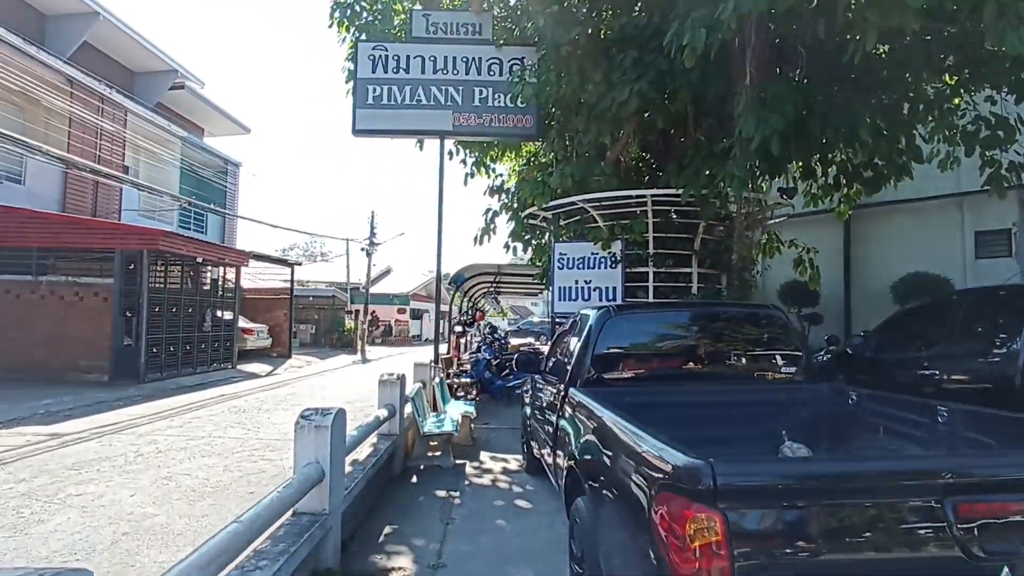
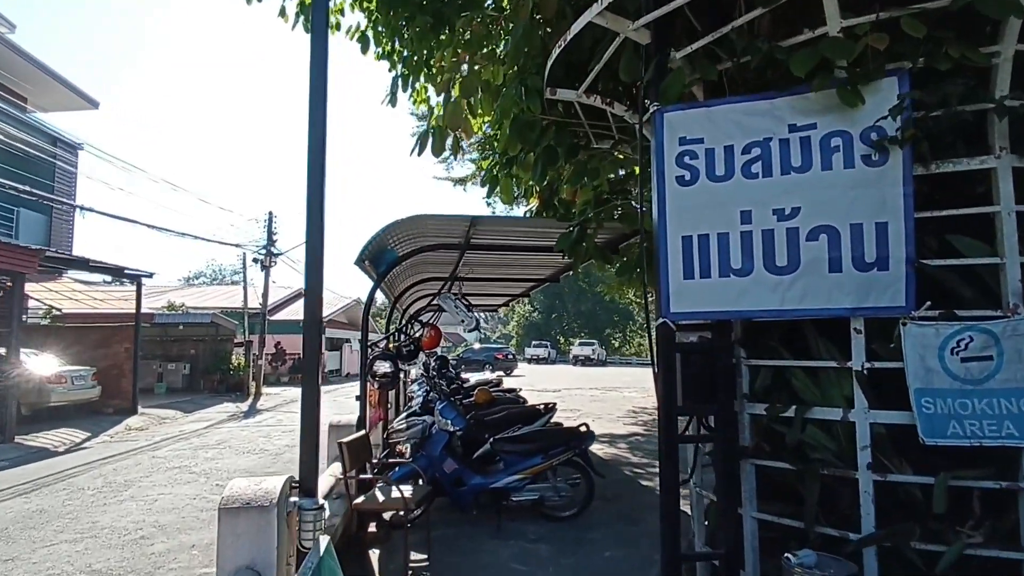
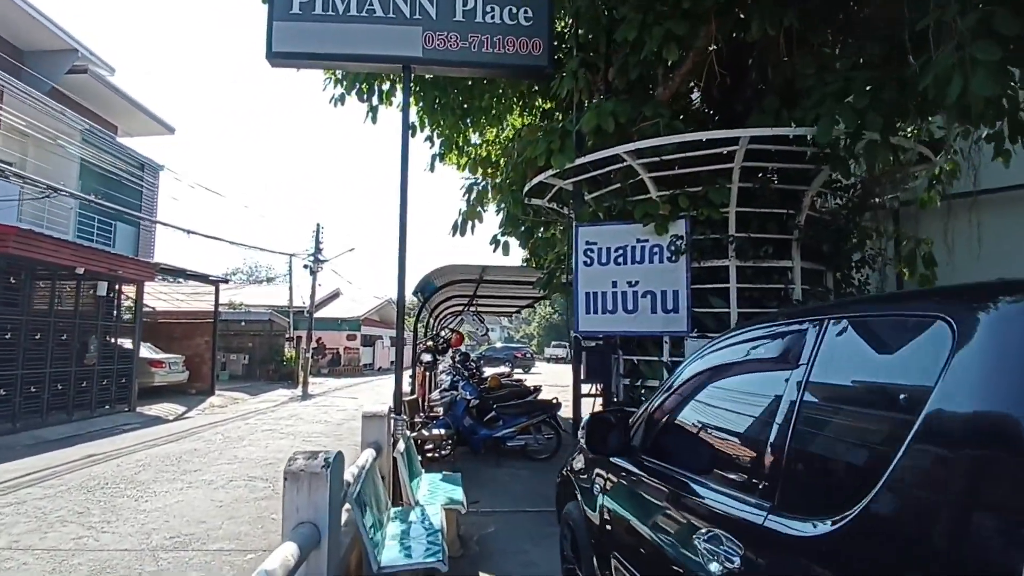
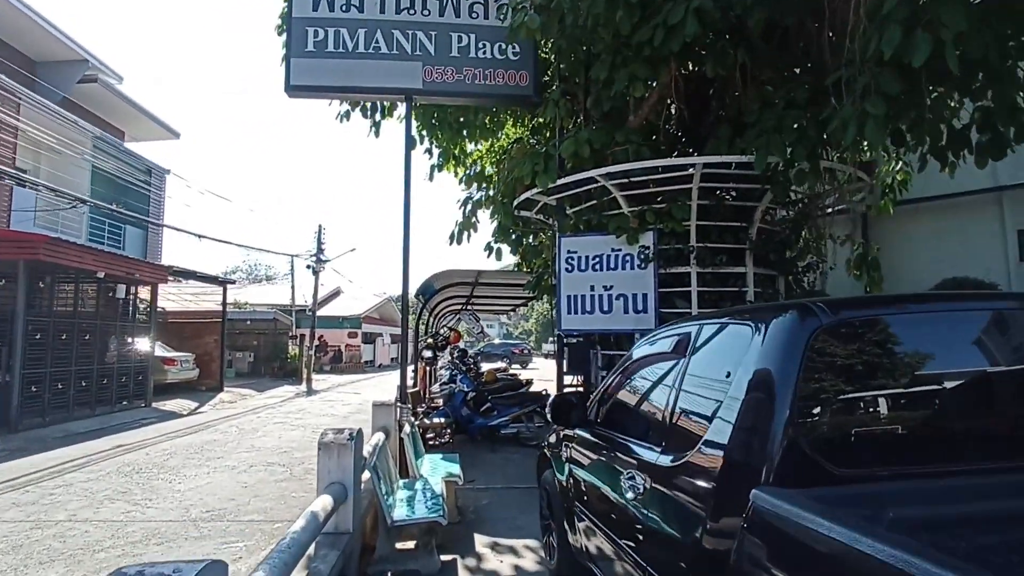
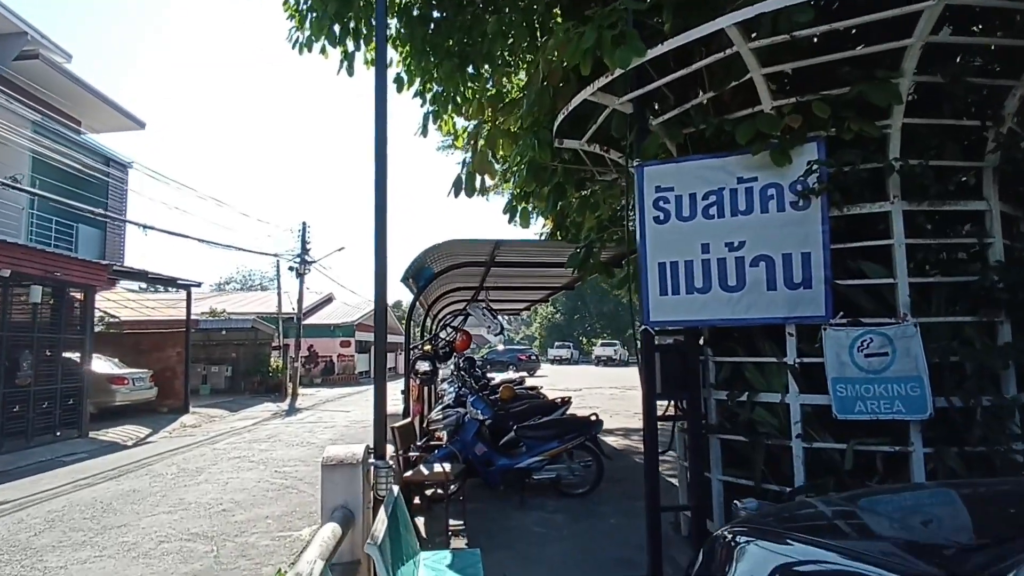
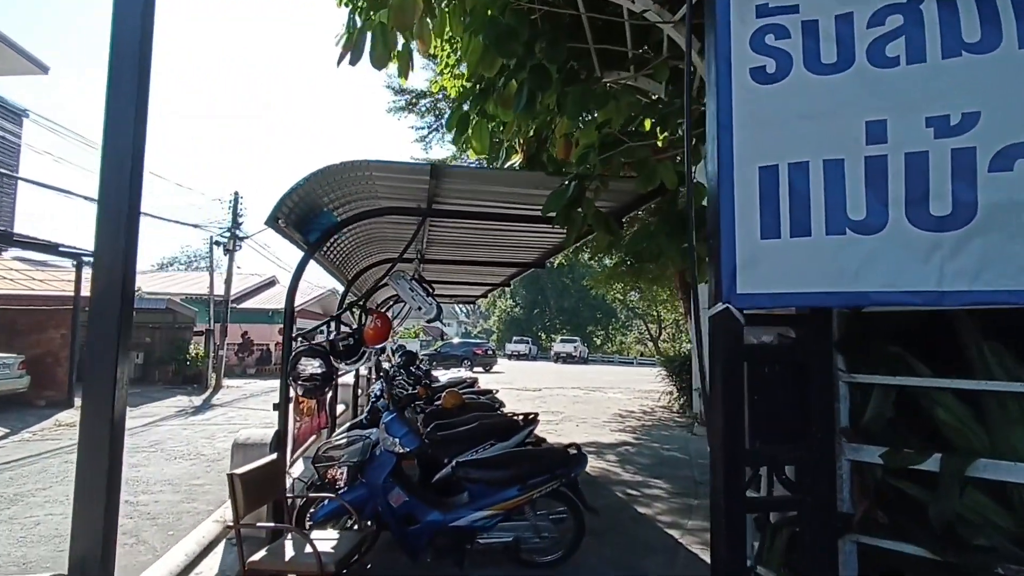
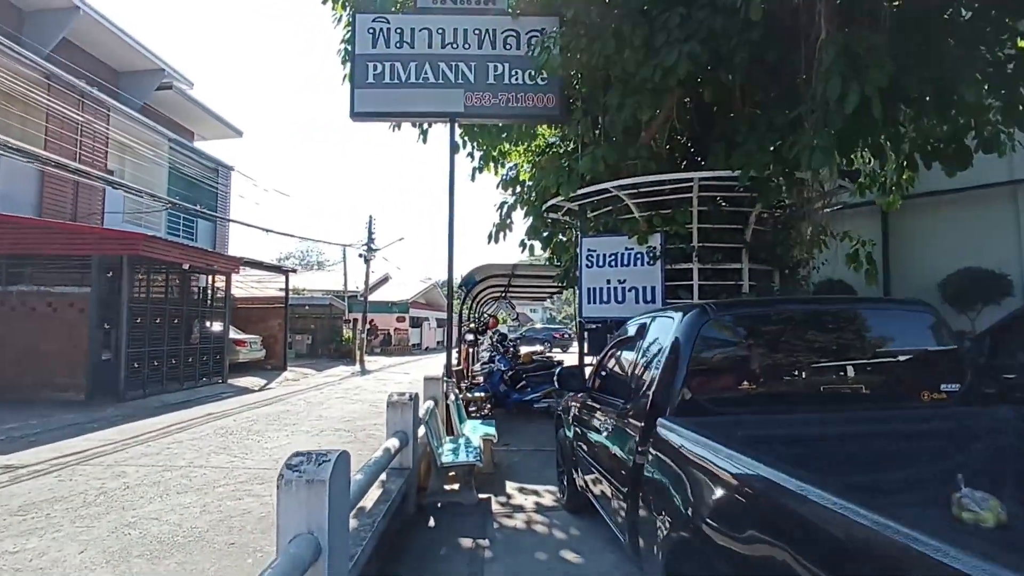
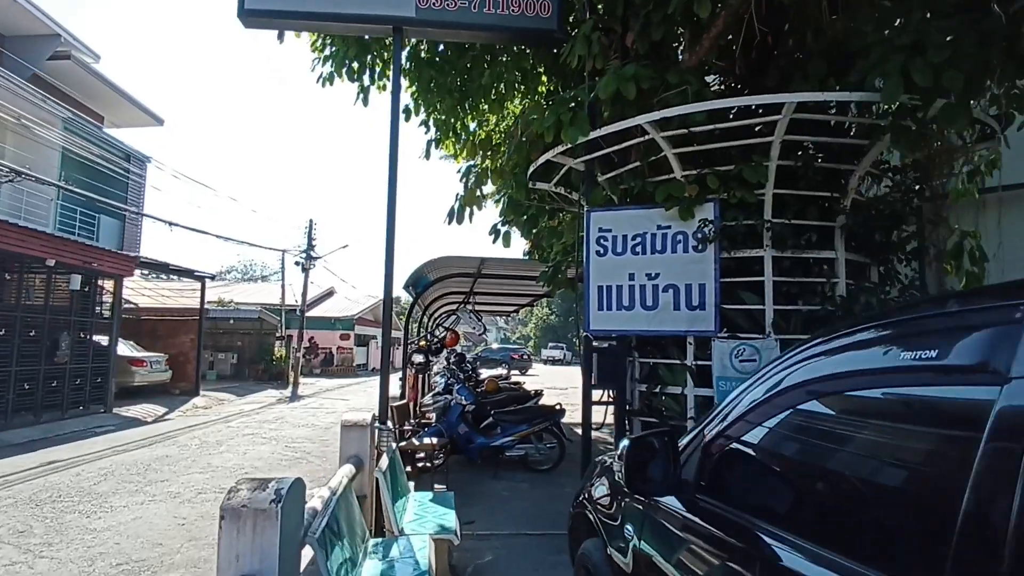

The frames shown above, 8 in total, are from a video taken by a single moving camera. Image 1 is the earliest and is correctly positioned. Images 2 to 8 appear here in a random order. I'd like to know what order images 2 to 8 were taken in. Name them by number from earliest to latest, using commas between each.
7, 4, 3, 8, 5, 2, 6
